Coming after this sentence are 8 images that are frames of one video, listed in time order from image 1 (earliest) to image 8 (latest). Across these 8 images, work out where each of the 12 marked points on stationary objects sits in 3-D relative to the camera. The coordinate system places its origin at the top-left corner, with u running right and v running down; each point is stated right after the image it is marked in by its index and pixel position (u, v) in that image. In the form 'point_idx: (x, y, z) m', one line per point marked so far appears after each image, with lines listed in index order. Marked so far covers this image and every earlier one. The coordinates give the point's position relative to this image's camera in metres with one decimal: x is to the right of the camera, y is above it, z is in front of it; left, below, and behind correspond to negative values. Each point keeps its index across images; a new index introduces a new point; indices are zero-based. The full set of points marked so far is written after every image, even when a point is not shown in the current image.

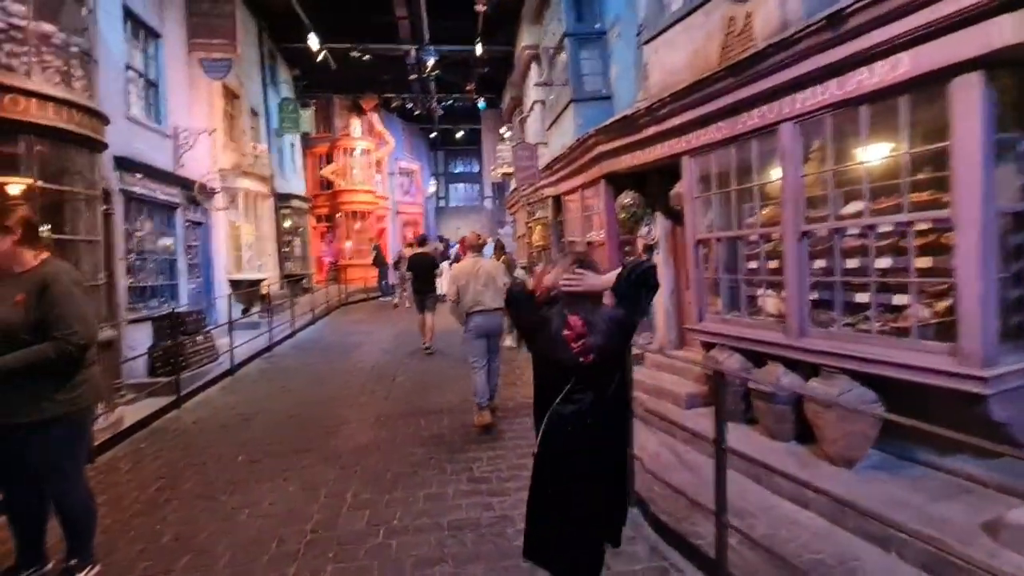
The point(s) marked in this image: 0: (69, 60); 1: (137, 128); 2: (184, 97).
0: (-6.6, +3.4, +7.3) m
1: (-8.0, +3.4, +10.5) m
2: (-8.3, +4.9, +12.4) m
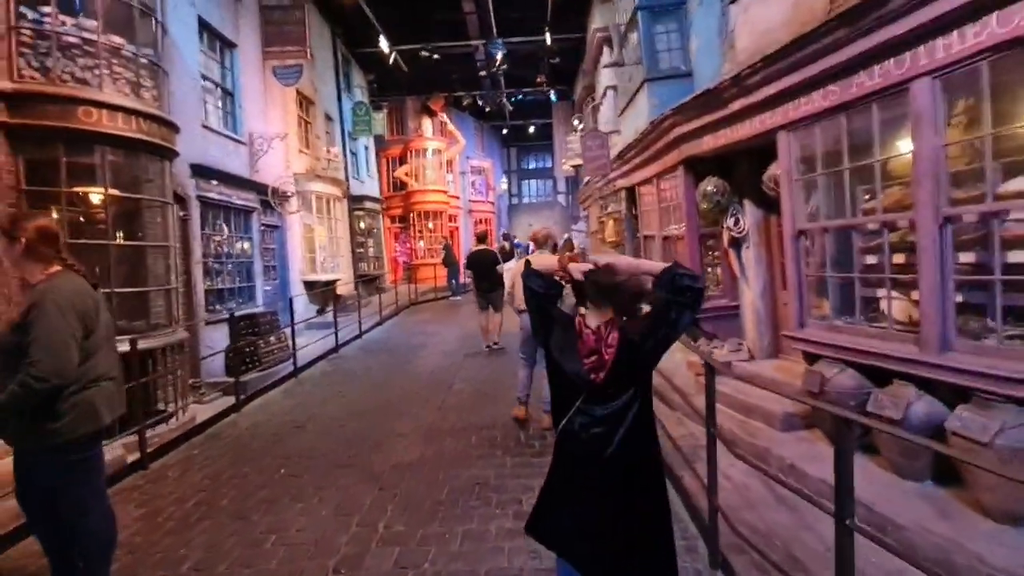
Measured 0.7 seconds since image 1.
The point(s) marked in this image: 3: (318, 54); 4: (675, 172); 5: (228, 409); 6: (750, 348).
0: (-5.8, +3.3, +7.5) m
1: (-6.6, +3.4, +10.9) m
2: (-6.6, +4.8, +12.9) m
3: (-6.8, +8.2, +17.2) m
4: (+3.2, +2.3, +9.6) m
5: (-4.3, -1.8, +7.3) m
6: (+4.2, -1.1, +8.7) m
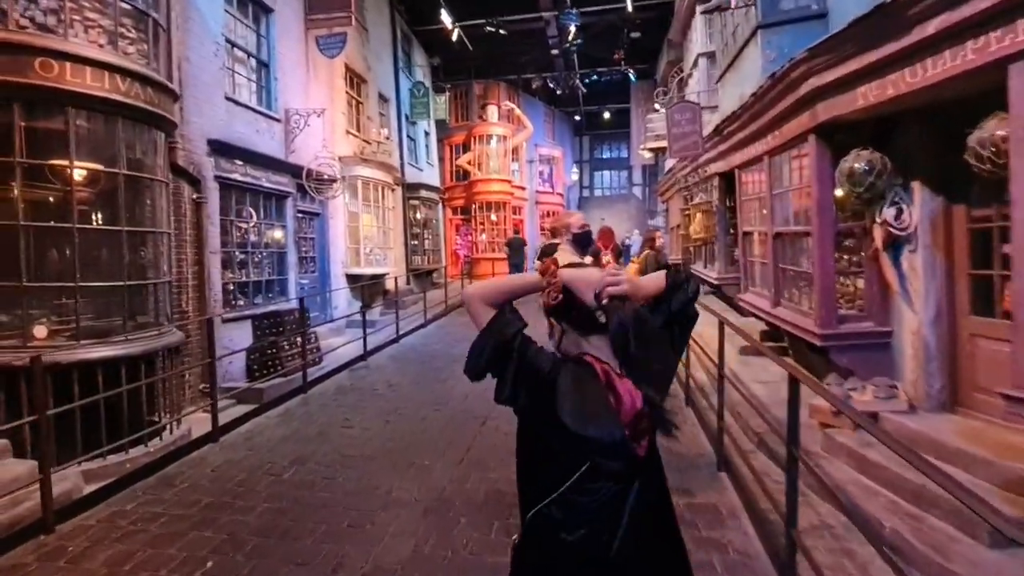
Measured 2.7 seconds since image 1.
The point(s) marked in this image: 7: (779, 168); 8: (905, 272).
0: (-5.0, +3.4, +6.2) m
1: (-5.3, +3.5, +9.7) m
2: (-5.0, +5.0, +11.6) m
3: (-4.5, +8.4, +15.9) m
4: (+4.2, +2.1, +7.1) m
5: (-3.7, -1.8, +5.8) m
6: (+4.9, -1.3, +6.1) m
7: (+4.4, +2.0, +8.1) m
8: (+4.9, +0.2, +6.1) m
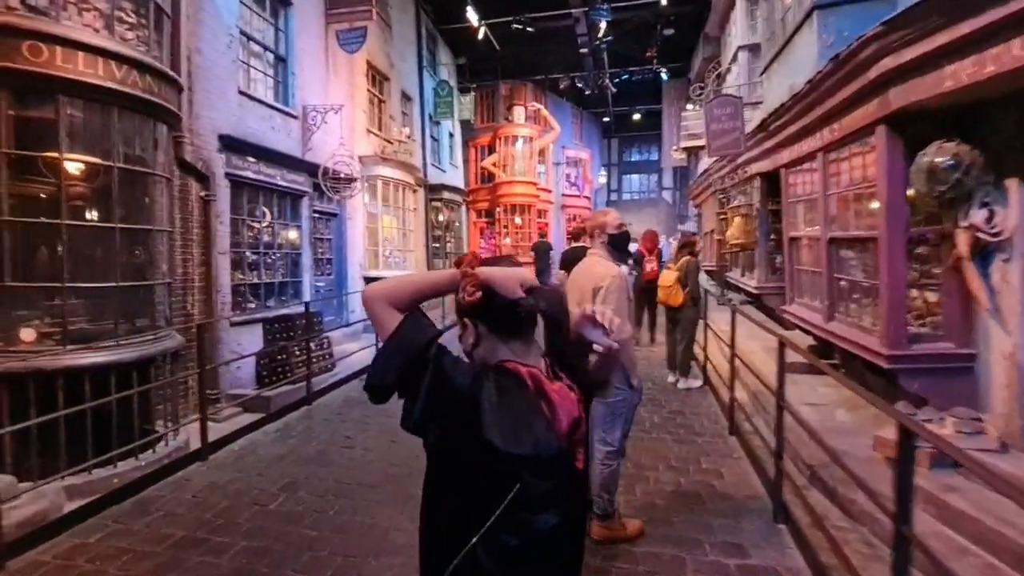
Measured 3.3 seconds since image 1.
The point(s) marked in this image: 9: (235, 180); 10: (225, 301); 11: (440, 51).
0: (-4.7, +3.4, +5.8) m
1: (-4.9, +3.5, +9.3) m
2: (-4.4, +4.9, +11.2) m
3: (-3.6, +8.3, +15.5) m
4: (+4.5, +1.9, +6.2) m
5: (-3.5, -1.8, +5.3) m
6: (+5.1, -1.5, +5.2) m
7: (+4.7, +1.8, +7.2) m
8: (+5.1, 0.0, +5.2) m
9: (-5.0, +1.9, +8.8) m
10: (-5.1, -0.2, +8.7) m
11: (-2.9, +9.4, +19.5) m
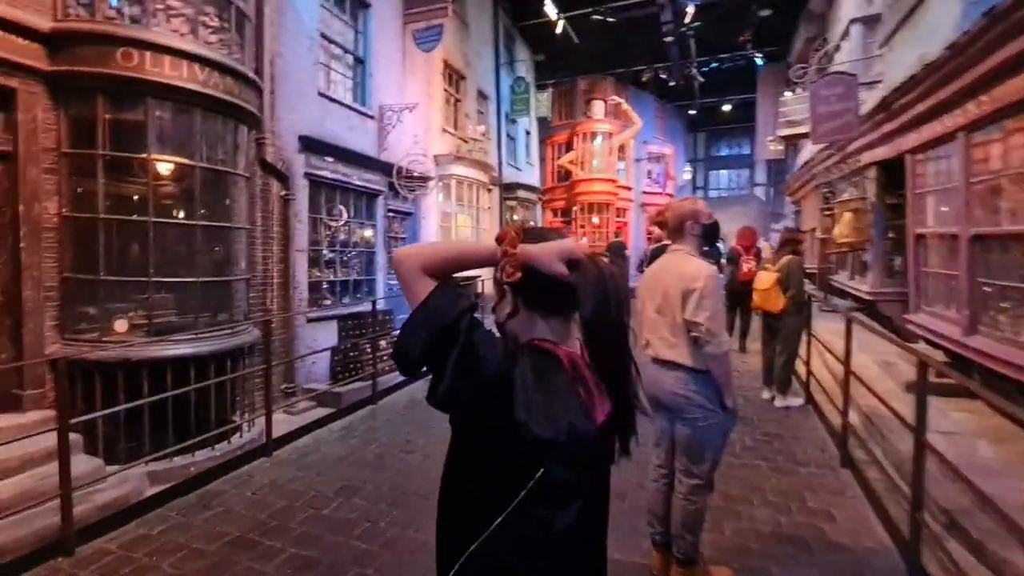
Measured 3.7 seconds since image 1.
0: (-3.8, +3.4, +6.0) m
1: (-3.5, +3.5, +9.5) m
2: (-2.7, +5.0, +11.3) m
3: (-1.1, +8.3, +15.5) m
4: (+5.3, +1.8, +5.0) m
5: (-2.8, -1.8, +5.4) m
6: (+5.7, -1.6, +3.9) m
7: (+5.7, +1.7, +5.9) m
8: (+5.7, -0.1, +3.9) m
9: (-3.7, +2.0, +9.1) m
10: (-3.8, -0.2, +8.9) m
11: (+0.2, +9.4, +19.2) m
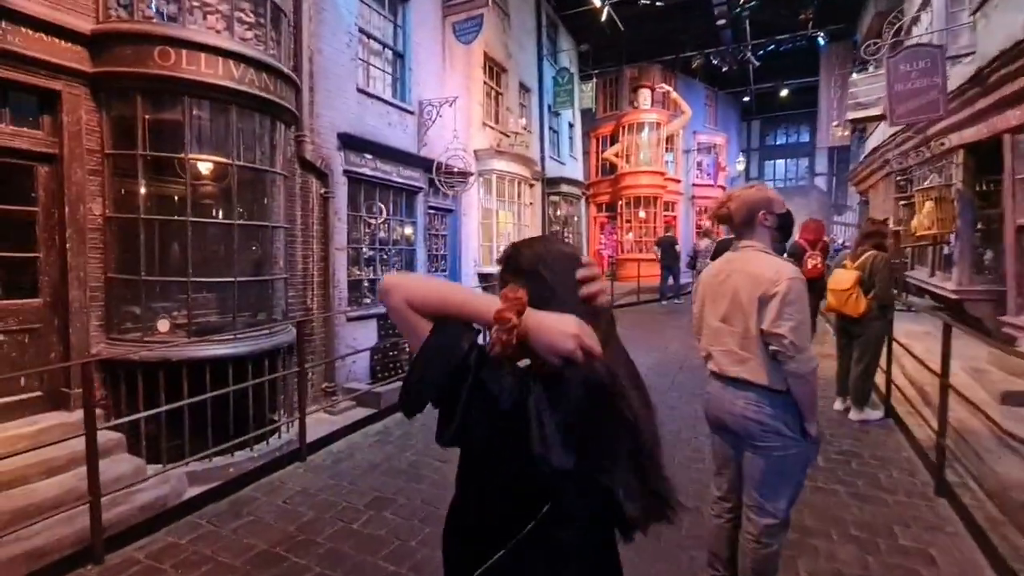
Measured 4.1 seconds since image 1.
0: (-3.3, +3.4, +5.9) m
1: (-2.7, +3.5, +9.4) m
2: (-1.7, +5.0, +11.1) m
3: (+0.2, +8.4, +15.1) m
4: (+5.7, +1.8, +4.1) m
5: (-2.4, -1.8, +5.2) m
6: (+6.0, -1.6, +3.0) m
7: (+6.1, +1.7, +5.0) m
8: (+5.9, -0.1, +3.0) m
9: (-2.9, +2.0, +9.0) m
10: (-3.1, -0.2, +8.9) m
11: (+1.8, +9.5, +18.7) m
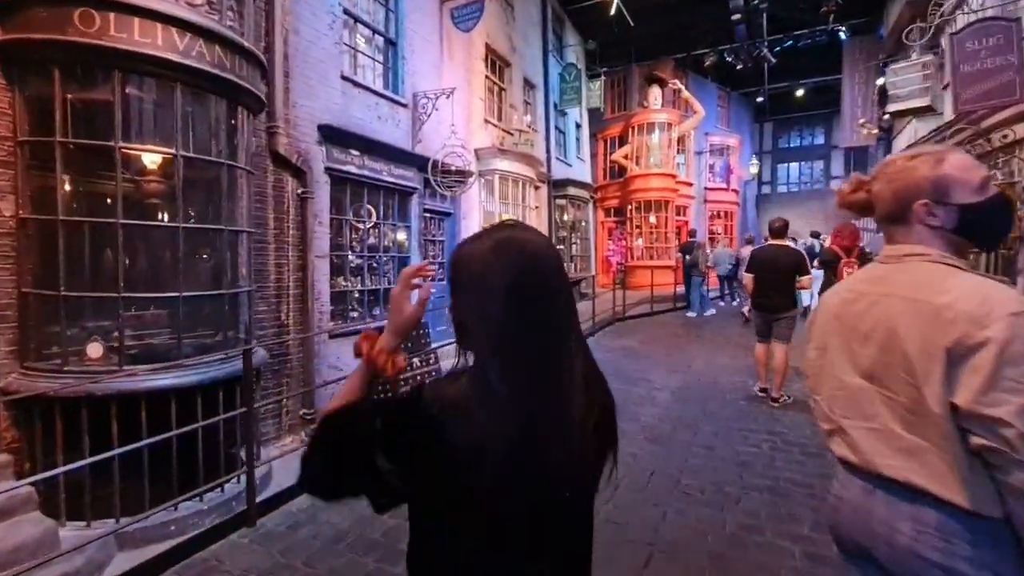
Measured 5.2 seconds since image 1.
0: (-3.3, +3.3, +4.9) m
1: (-2.6, +3.3, +8.4) m
2: (-1.6, +4.8, +10.1) m
3: (+0.3, +8.1, +14.1) m
4: (+5.7, +1.7, +3.0) m
5: (-2.3, -1.9, +4.2) m
6: (+6.0, -1.7, +1.8) m
7: (+6.2, +1.6, +3.9) m
8: (+6.0, -0.2, +1.9) m
9: (-2.8, +1.8, +7.9) m
10: (-3.0, -0.4, +7.8) m
11: (+2.0, +9.2, +17.7) m
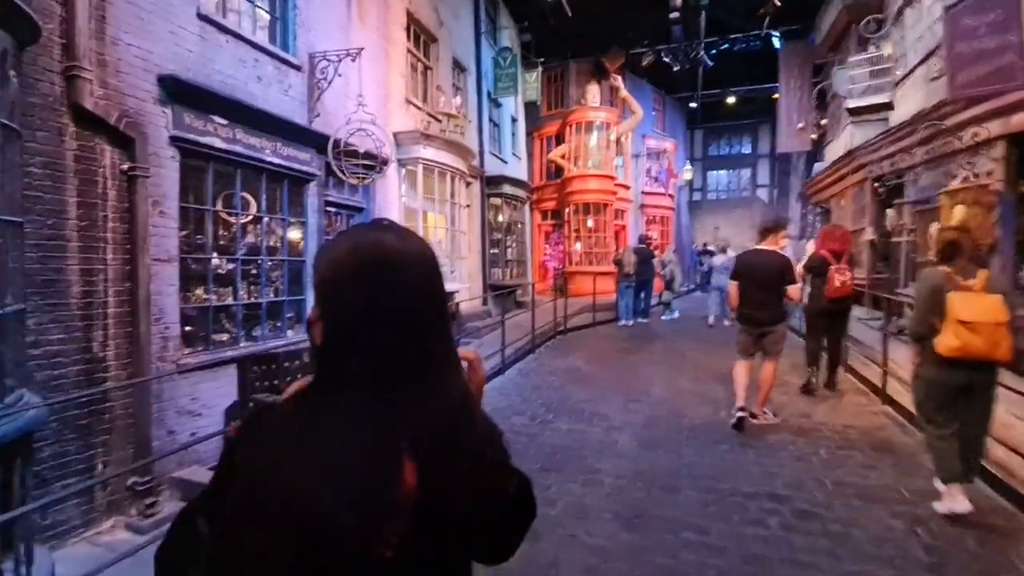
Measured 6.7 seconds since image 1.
0: (-3.8, +3.1, +2.8) m
1: (-3.6, +3.1, +6.3) m
2: (-2.9, +4.6, +8.1) m
3: (-1.6, +7.9, +12.4) m
4: (+5.3, +1.6, +2.0) m
5: (-2.8, -2.1, +2.1) m
6: (+5.8, -1.8, +0.9) m
7: (+5.7, +1.4, +3.0) m
8: (+5.7, -0.3, +0.9) m
9: (-3.8, +1.6, +5.8) m
10: (-3.9, -0.5, +5.7) m
11: (-0.3, +8.9, +16.2) m
